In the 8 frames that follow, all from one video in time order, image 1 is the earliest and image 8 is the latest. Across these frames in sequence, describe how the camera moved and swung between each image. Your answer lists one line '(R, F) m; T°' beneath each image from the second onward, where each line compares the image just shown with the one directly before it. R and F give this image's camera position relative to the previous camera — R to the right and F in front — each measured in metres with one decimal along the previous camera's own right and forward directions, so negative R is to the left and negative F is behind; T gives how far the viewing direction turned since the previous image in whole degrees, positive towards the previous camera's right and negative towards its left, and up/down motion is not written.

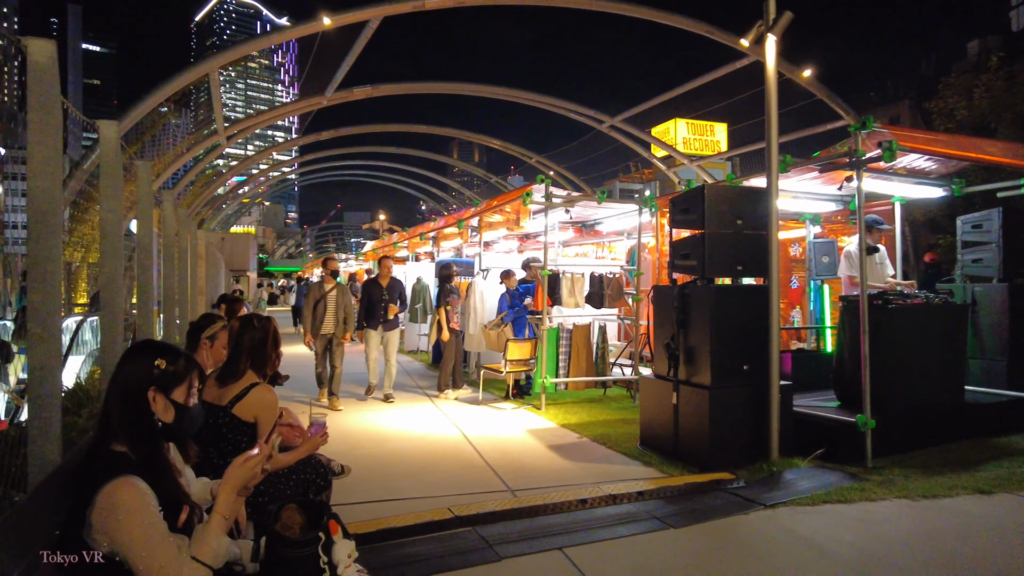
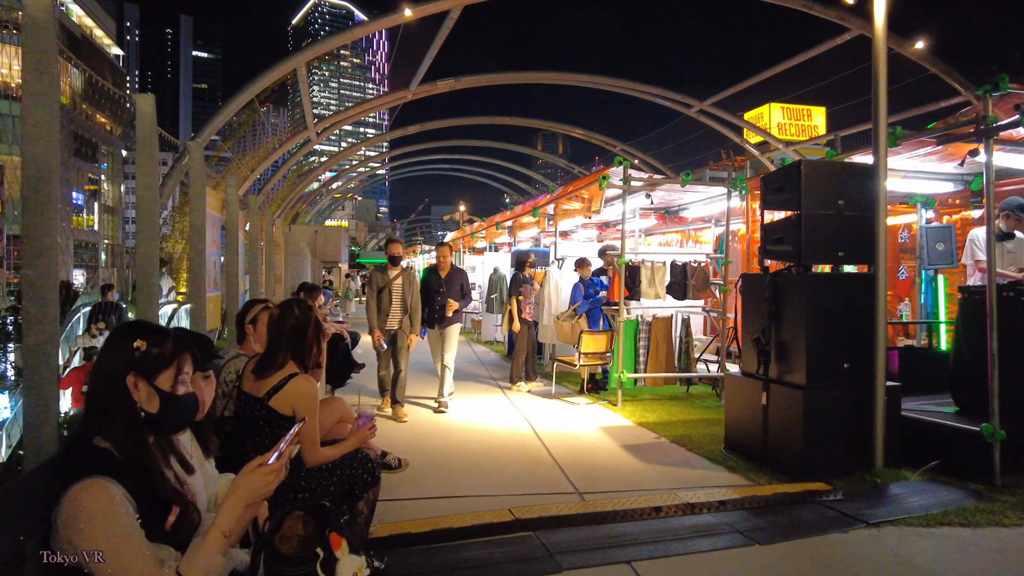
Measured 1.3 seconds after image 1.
(+0.1, +0.3) m; -7°
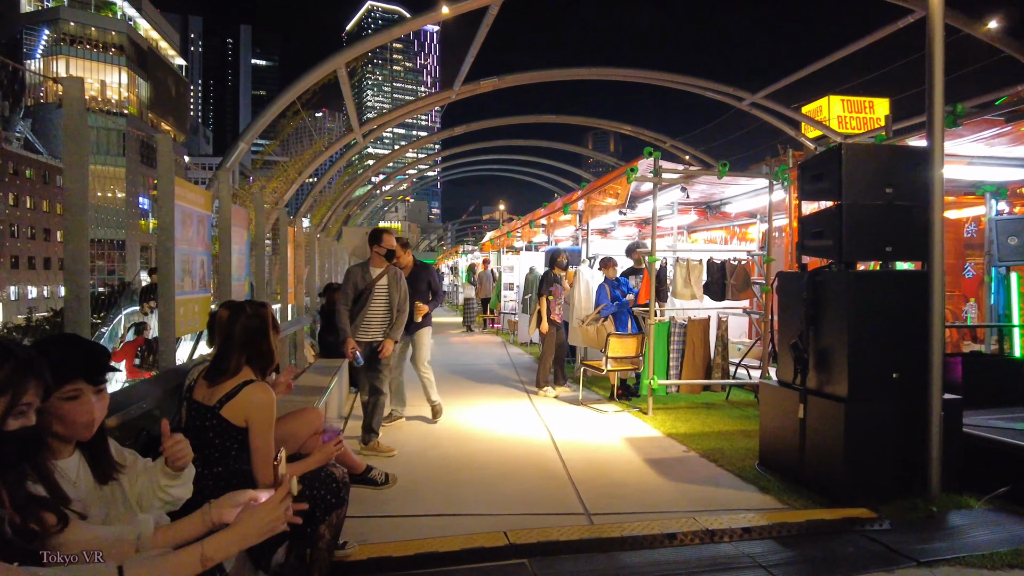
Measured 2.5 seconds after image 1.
(+0.3, +0.4) m; -5°
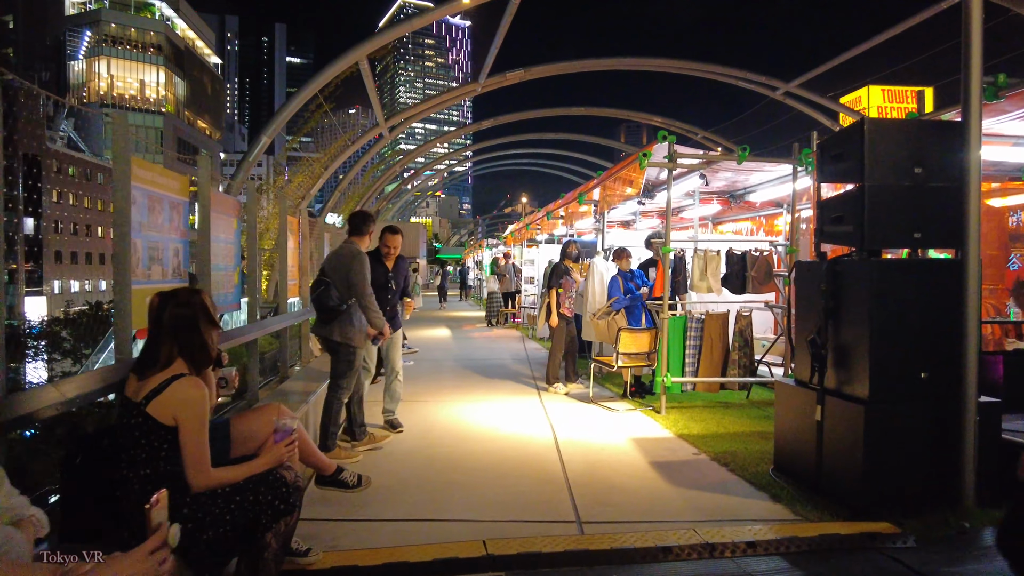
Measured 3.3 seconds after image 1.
(+0.2, +0.3) m; -3°
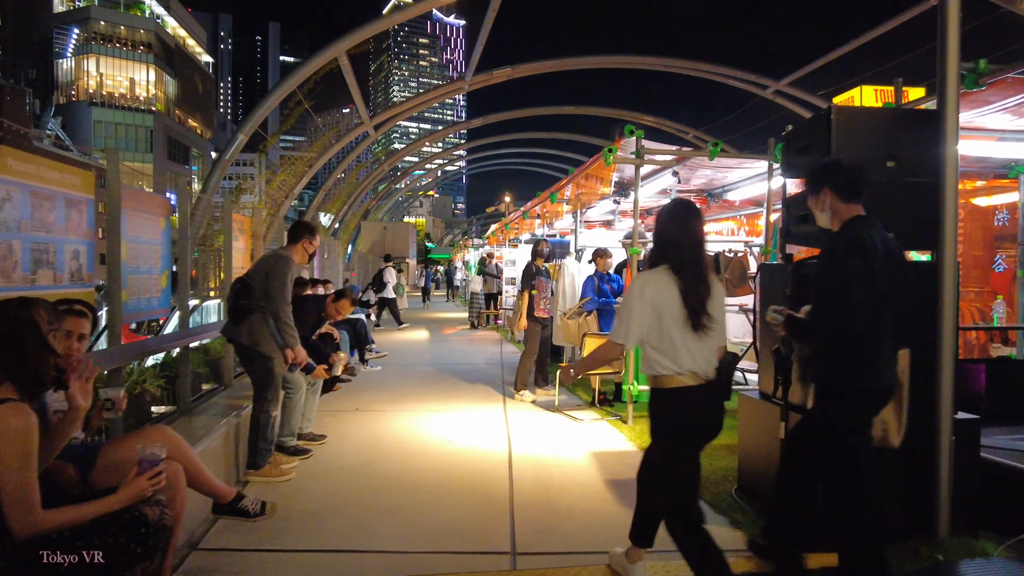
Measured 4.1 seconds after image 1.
(+0.3, +0.3) m; 0°
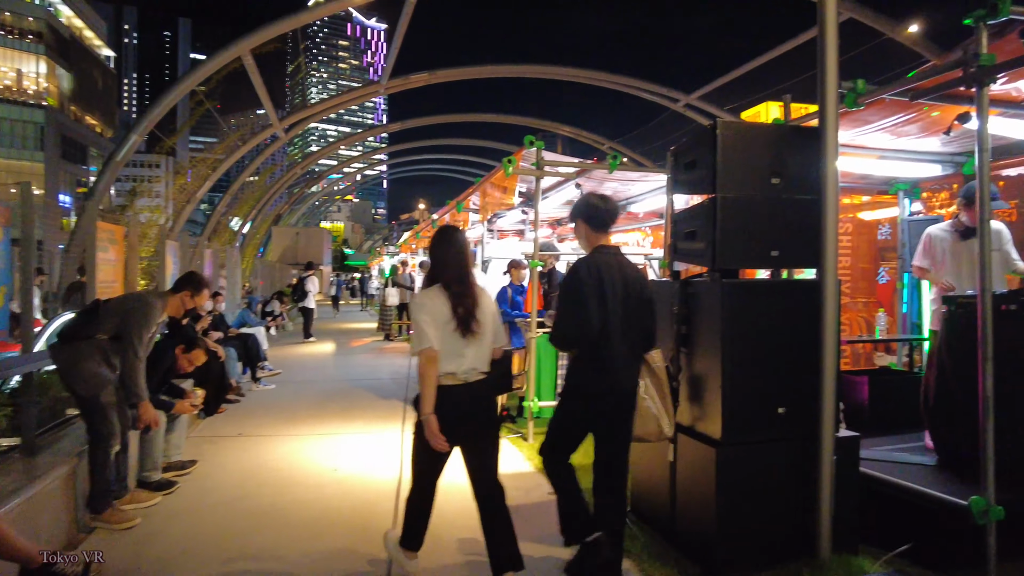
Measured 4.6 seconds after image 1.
(+0.2, +0.2) m; +7°
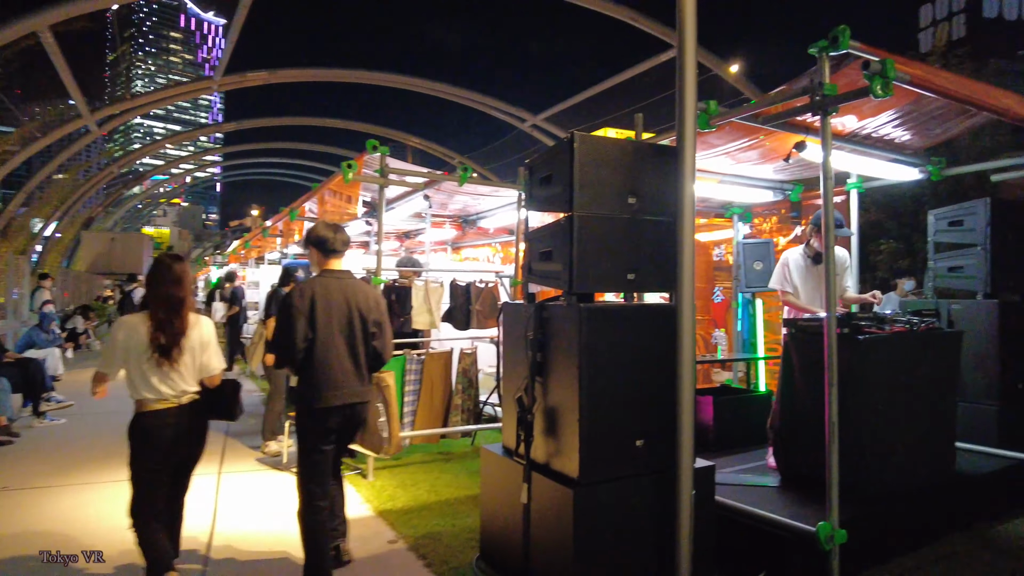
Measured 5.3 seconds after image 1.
(+0.1, +0.4) m; +13°
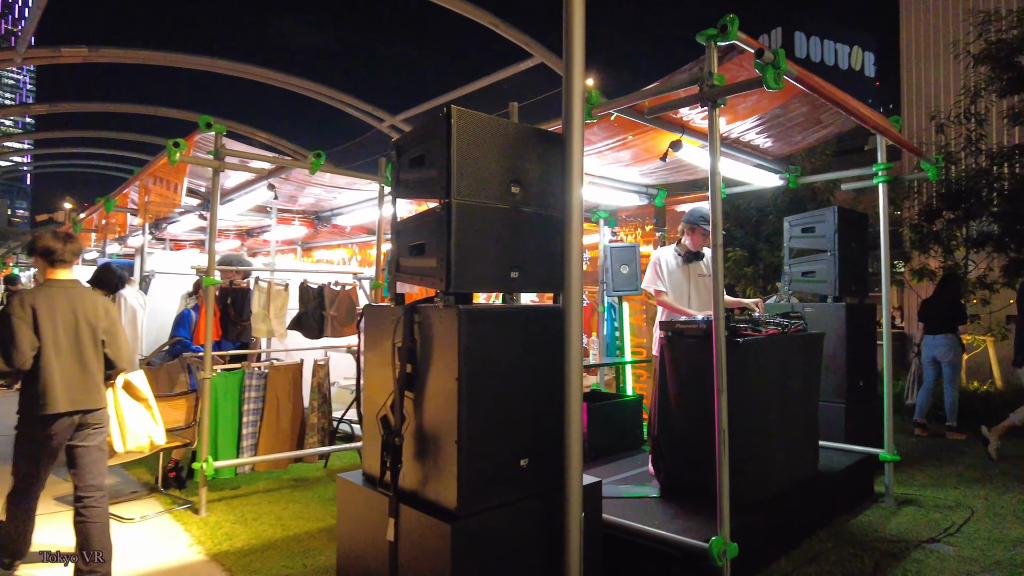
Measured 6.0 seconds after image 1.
(0.0, +0.4) m; +12°
